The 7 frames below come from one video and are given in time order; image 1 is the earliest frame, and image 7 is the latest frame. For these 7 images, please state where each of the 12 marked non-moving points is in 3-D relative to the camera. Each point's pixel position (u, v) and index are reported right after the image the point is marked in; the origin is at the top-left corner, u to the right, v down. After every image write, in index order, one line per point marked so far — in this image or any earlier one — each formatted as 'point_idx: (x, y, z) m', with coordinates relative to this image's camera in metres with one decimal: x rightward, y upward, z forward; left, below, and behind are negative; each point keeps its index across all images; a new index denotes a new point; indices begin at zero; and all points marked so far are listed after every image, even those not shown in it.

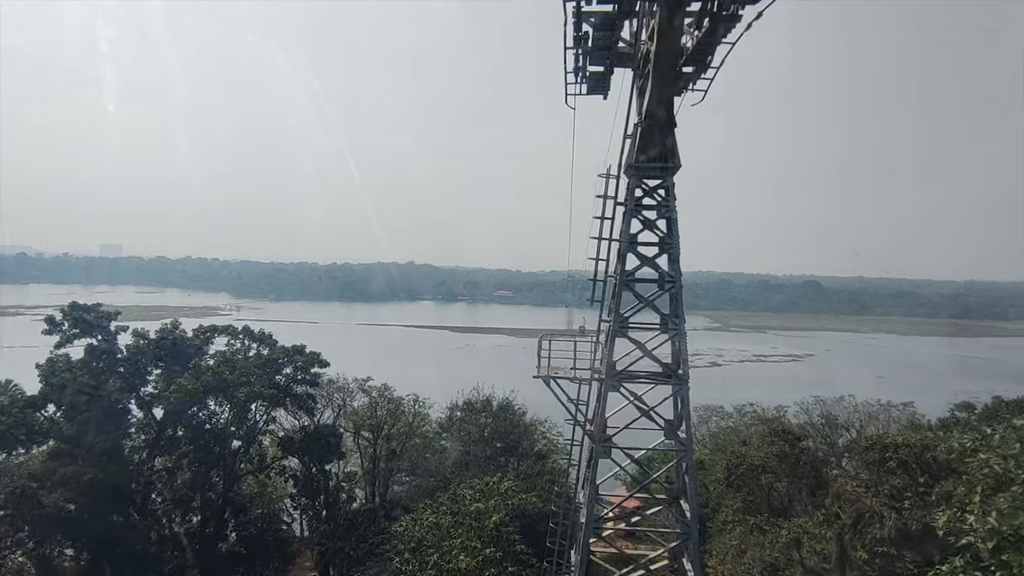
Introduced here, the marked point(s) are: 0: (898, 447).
0: (+10.7, -4.4, +17.3) m
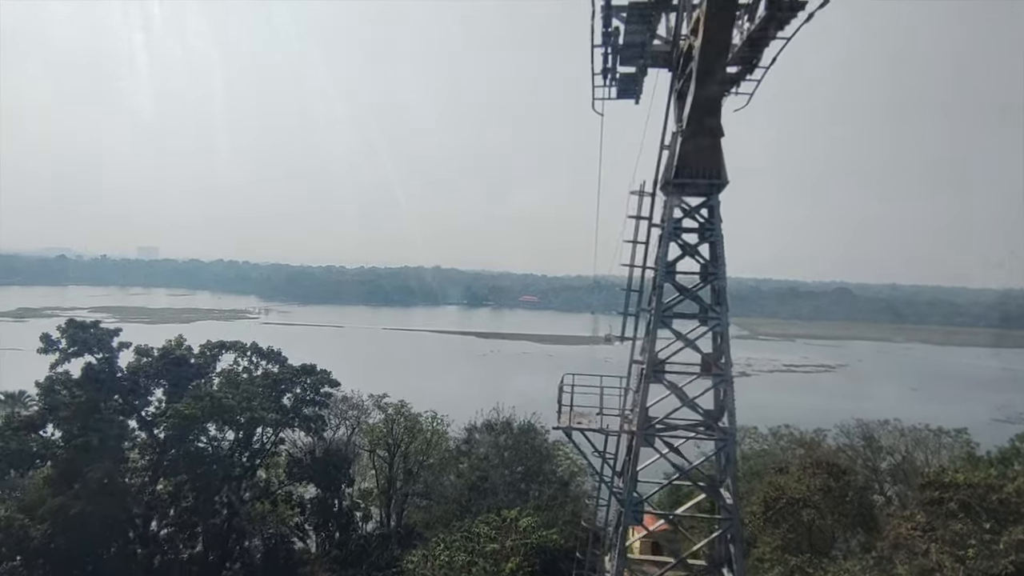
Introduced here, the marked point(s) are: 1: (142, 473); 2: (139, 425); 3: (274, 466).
0: (+11.2, -5.0, +15.7) m
1: (-9.5, -4.8, +16.2) m
2: (-10.0, -3.8, +16.7) m
3: (-7.0, -5.3, +18.6) m
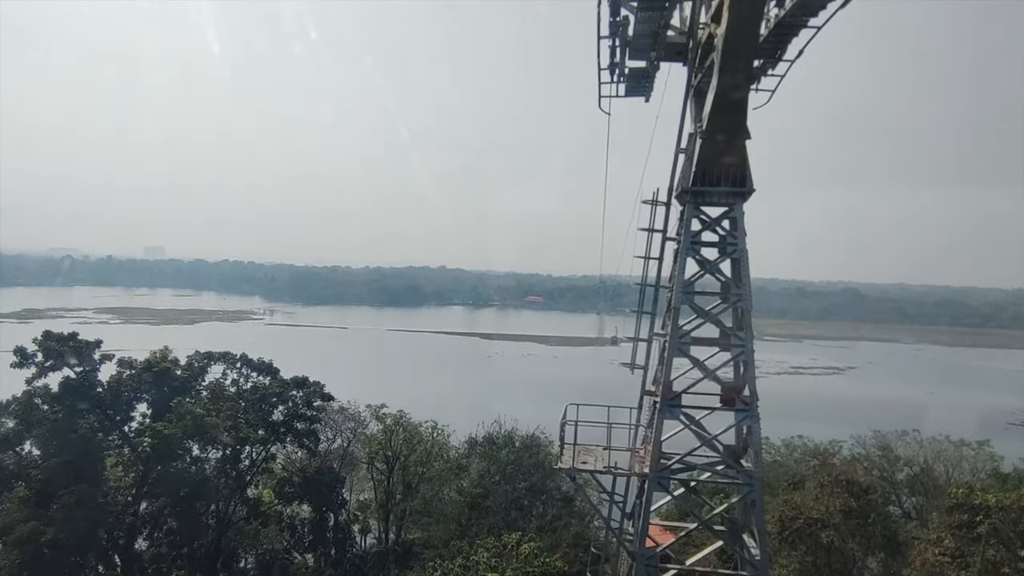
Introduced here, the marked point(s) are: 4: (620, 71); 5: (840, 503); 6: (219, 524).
0: (+11.2, -5.2, +14.7) m
1: (-9.5, -5.0, +15.4) m
2: (-10.0, -4.0, +15.9) m
3: (-7.0, -5.5, +17.8) m
4: (+1.9, +3.9, +11.3) m
5: (+8.9, -5.8, +17.0) m
6: (-7.6, -6.1, +16.3) m
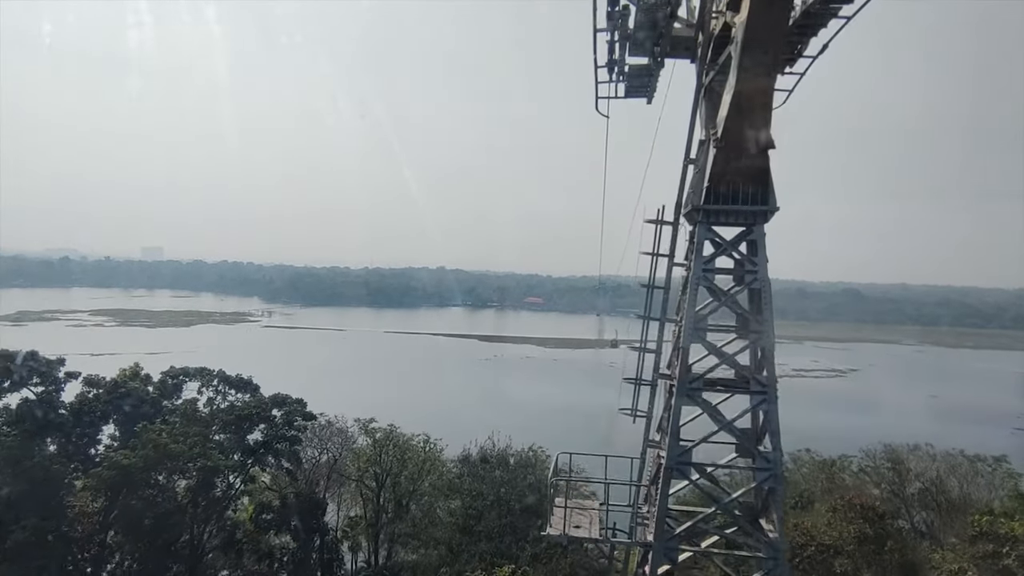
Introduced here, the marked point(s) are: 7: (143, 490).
0: (+11.0, -5.5, +13.7) m
1: (-9.7, -5.3, +14.4) m
2: (-10.2, -4.3, +14.9) m
3: (-7.2, -5.9, +16.8) m
4: (+1.8, +3.6, +10.3) m
5: (+8.7, -6.1, +16.0) m
6: (-7.8, -6.5, +15.3) m
7: (-8.4, -4.5, +14.1) m
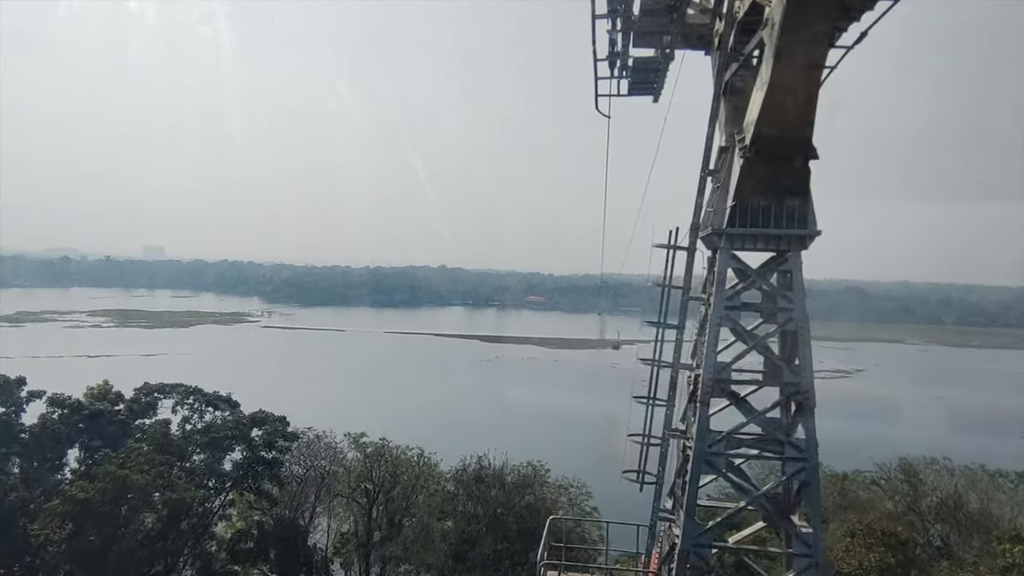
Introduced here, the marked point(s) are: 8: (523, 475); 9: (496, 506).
0: (+10.9, -5.8, +12.6) m
1: (-9.8, -5.6, +13.4) m
2: (-10.3, -4.6, +13.9) m
3: (-7.3, -6.2, +15.8) m
4: (+1.6, +3.3, +9.2) m
5: (+8.6, -6.4, +15.0) m
6: (-7.9, -6.8, +14.4) m
7: (-8.5, -4.8, +13.2) m
8: (+0.4, -5.8, +19.6) m
9: (-0.4, -6.3, +17.9) m
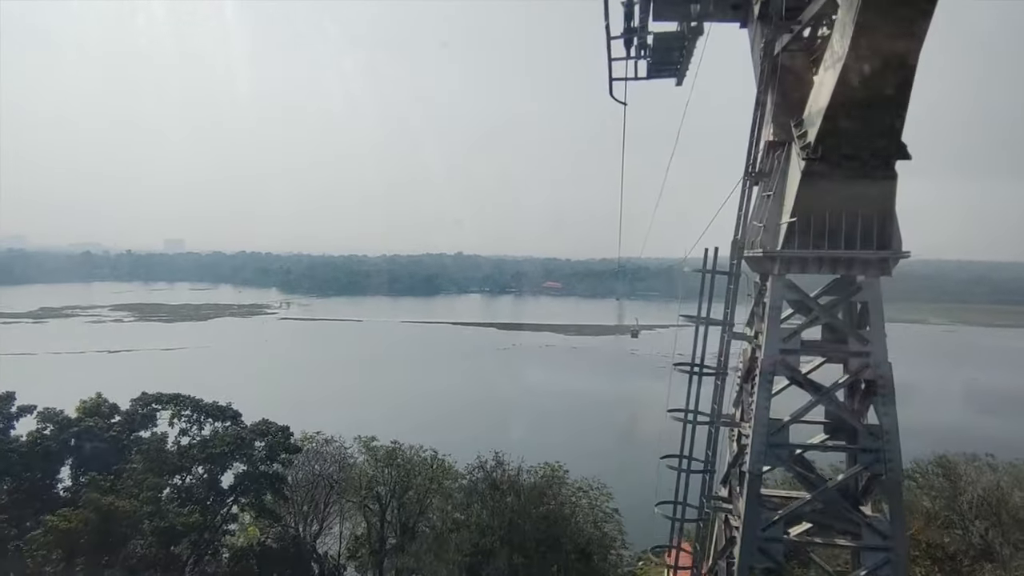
0: (+11.2, -5.6, +11.5) m
1: (-9.5, -5.8, +12.9) m
2: (-10.0, -4.9, +13.3) m
3: (-6.9, -6.3, +15.1) m
4: (+1.7, +3.2, +8.1) m
5: (+9.0, -6.2, +13.9) m
6: (-7.6, -6.9, +13.7) m
7: (-8.2, -5.0, +12.5) m
8: (+0.9, -5.6, +18.8) m
9: (0.0, -6.2, +17.1) m
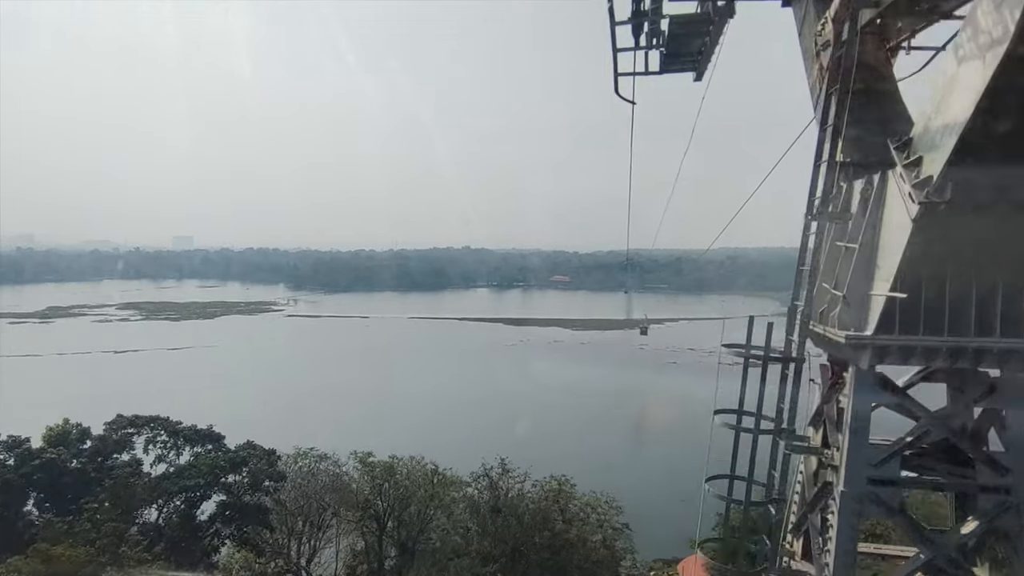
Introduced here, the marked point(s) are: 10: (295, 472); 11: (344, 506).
0: (+11.2, -5.8, +10.3) m
1: (-9.4, -6.2, +11.9) m
2: (-9.9, -5.2, +12.4) m
3: (-6.8, -6.6, +14.2) m
4: (+1.5, +2.9, +6.9) m
5: (+9.0, -6.4, +12.7) m
6: (-7.5, -7.3, +12.8) m
7: (-8.2, -5.4, +11.5) m
8: (+1.0, -5.9, +17.7) m
9: (+0.1, -6.5, +16.0) m
10: (-6.5, -5.7, +19.2) m
11: (-5.1, -6.7, +18.9) m
